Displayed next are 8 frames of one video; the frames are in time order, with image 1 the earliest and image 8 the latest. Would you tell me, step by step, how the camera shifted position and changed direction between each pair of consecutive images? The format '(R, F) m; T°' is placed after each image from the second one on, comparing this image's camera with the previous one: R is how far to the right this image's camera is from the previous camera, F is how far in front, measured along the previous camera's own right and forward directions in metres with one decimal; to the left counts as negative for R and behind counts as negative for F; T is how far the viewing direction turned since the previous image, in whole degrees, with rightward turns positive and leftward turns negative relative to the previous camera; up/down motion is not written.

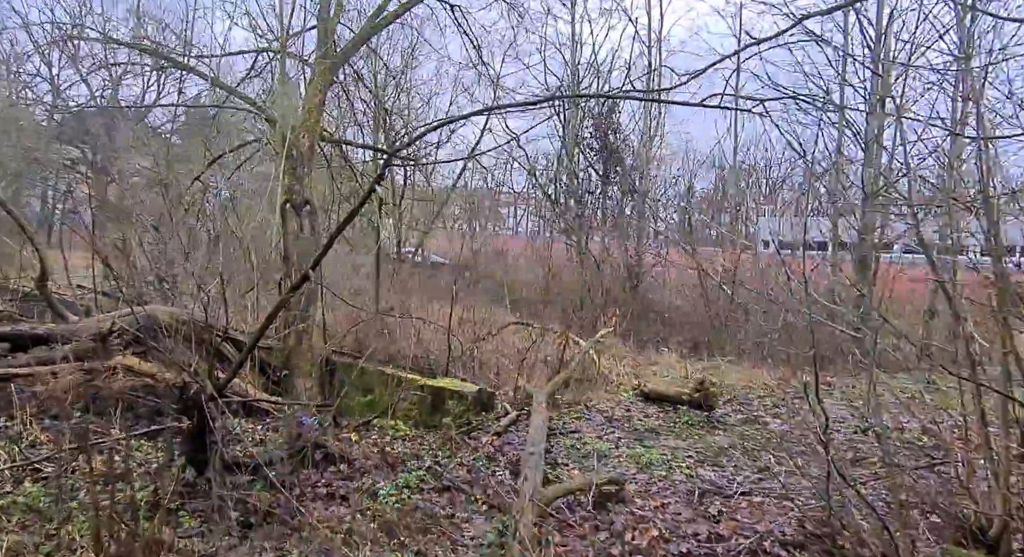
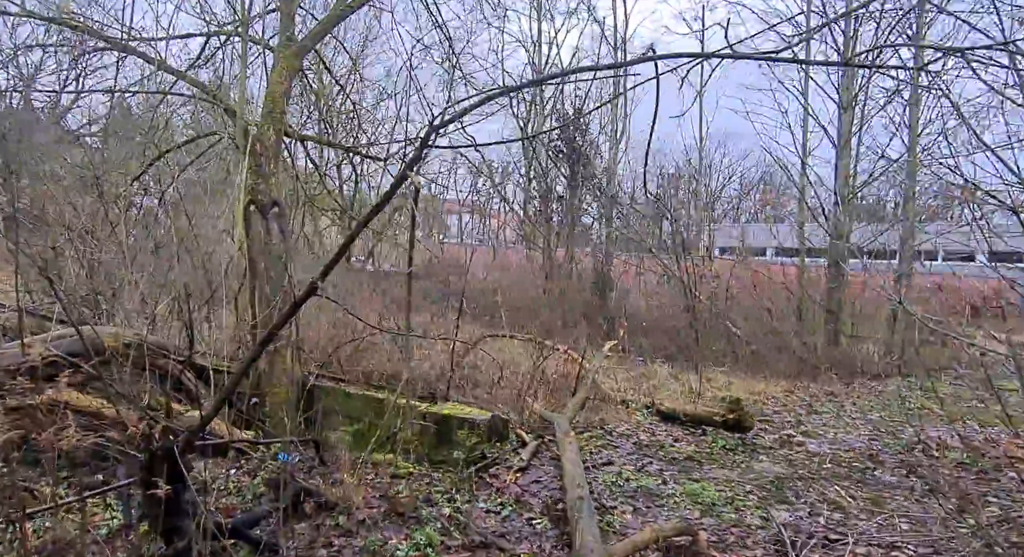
(-0.6, +0.8) m; +5°
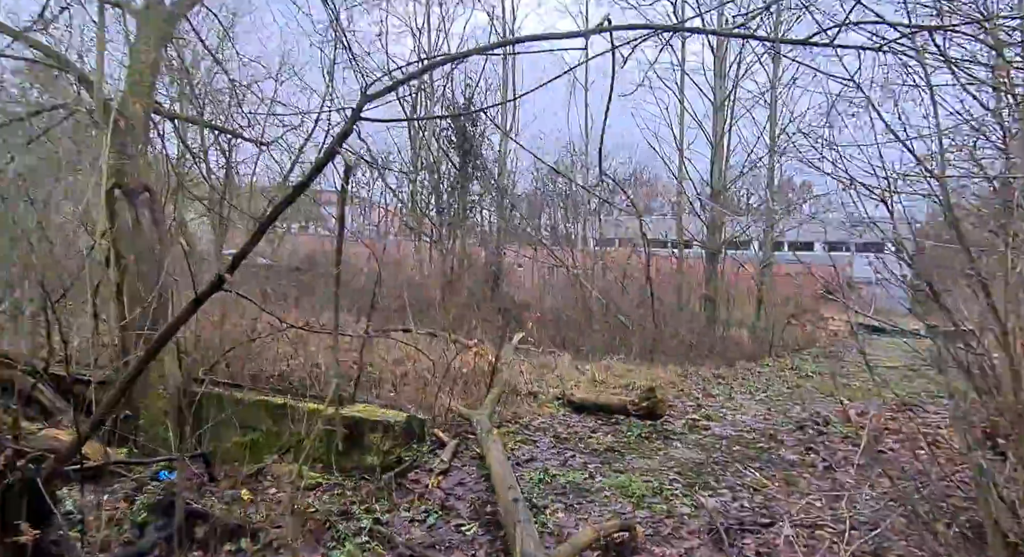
(-0.3, +0.3) m; +11°
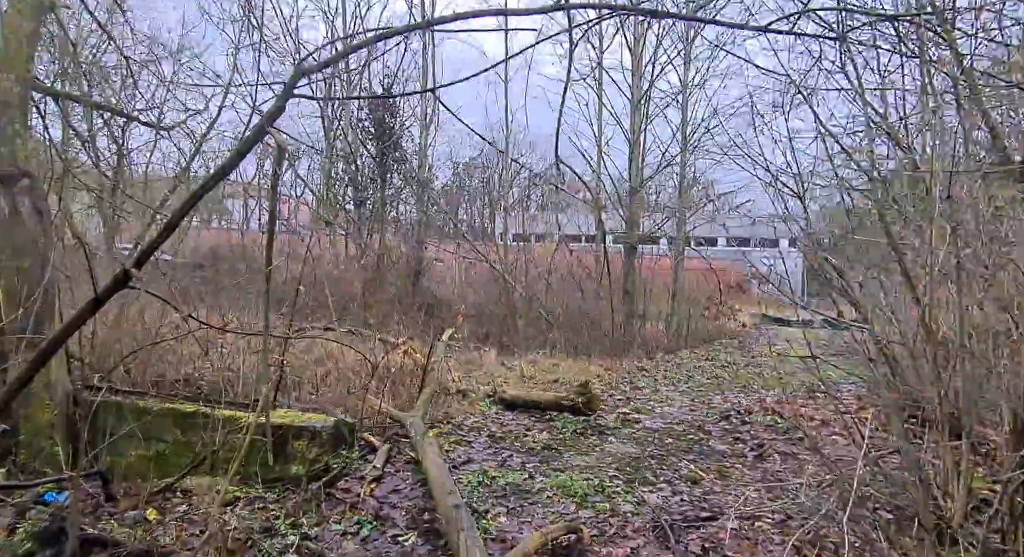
(-0.1, +0.2) m; +8°
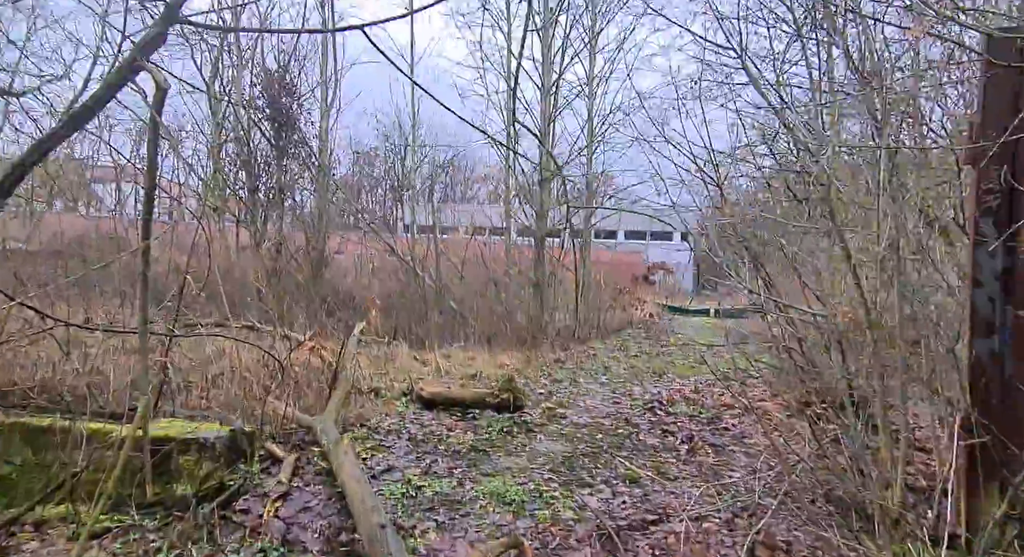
(-0.1, +0.4) m; +9°
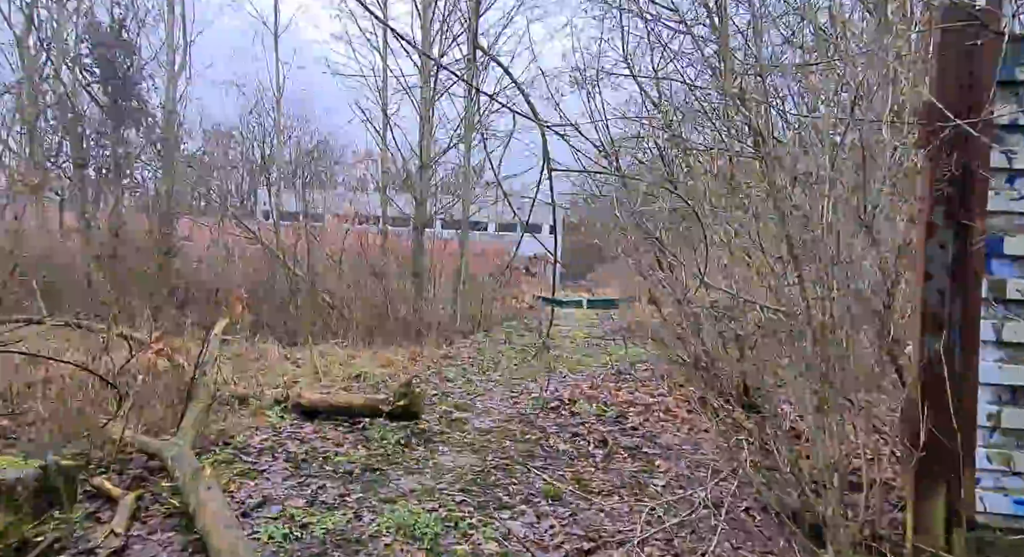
(-0.2, +0.6) m; +12°
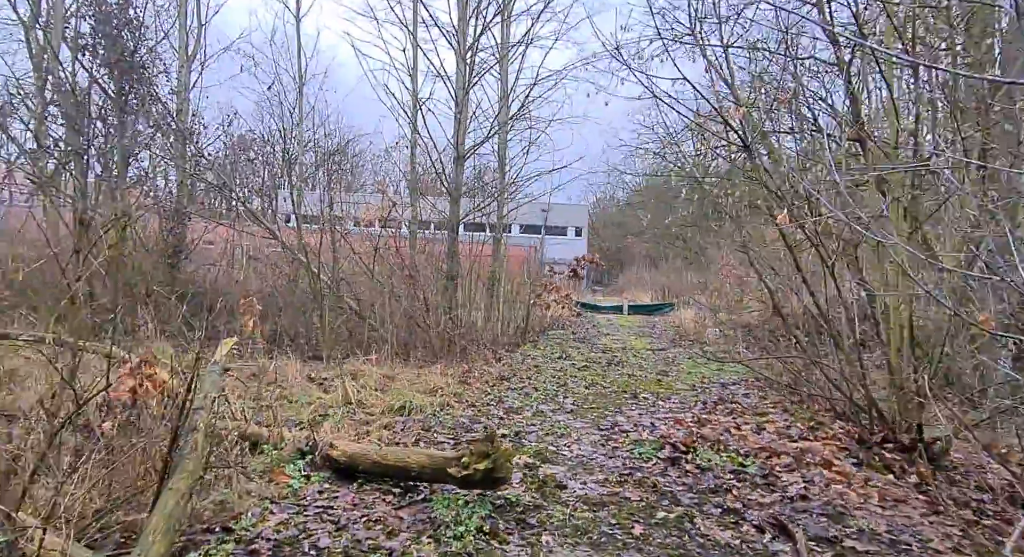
(-0.5, +1.4) m; -2°
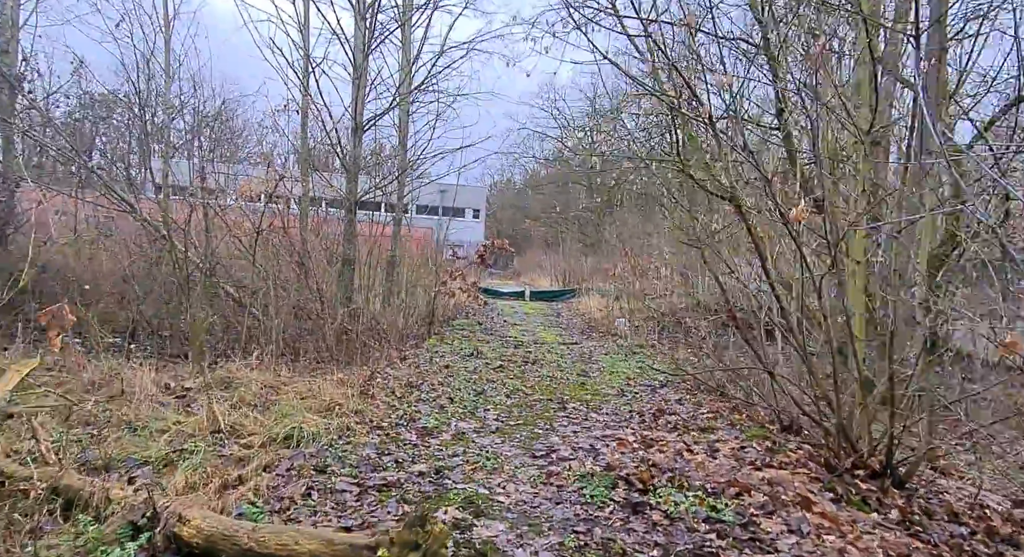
(-0.2, +0.9) m; +9°
